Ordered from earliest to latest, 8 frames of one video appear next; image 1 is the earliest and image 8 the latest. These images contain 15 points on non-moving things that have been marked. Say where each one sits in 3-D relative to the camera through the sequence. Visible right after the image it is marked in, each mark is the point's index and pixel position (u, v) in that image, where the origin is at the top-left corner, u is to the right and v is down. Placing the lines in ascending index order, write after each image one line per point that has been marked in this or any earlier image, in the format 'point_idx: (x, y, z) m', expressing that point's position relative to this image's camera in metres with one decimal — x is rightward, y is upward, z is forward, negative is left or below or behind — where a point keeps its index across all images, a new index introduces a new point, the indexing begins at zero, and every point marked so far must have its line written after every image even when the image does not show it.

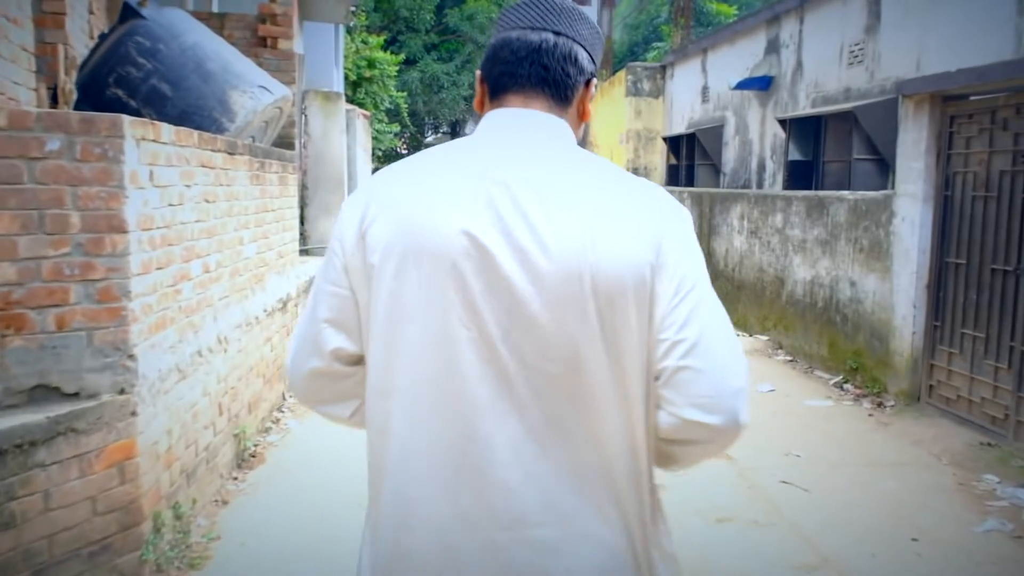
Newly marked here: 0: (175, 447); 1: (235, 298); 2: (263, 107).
0: (-1.1, -0.5, +2.9) m
1: (-1.2, 0.0, +3.8) m
2: (-1.3, +0.9, +4.3) m
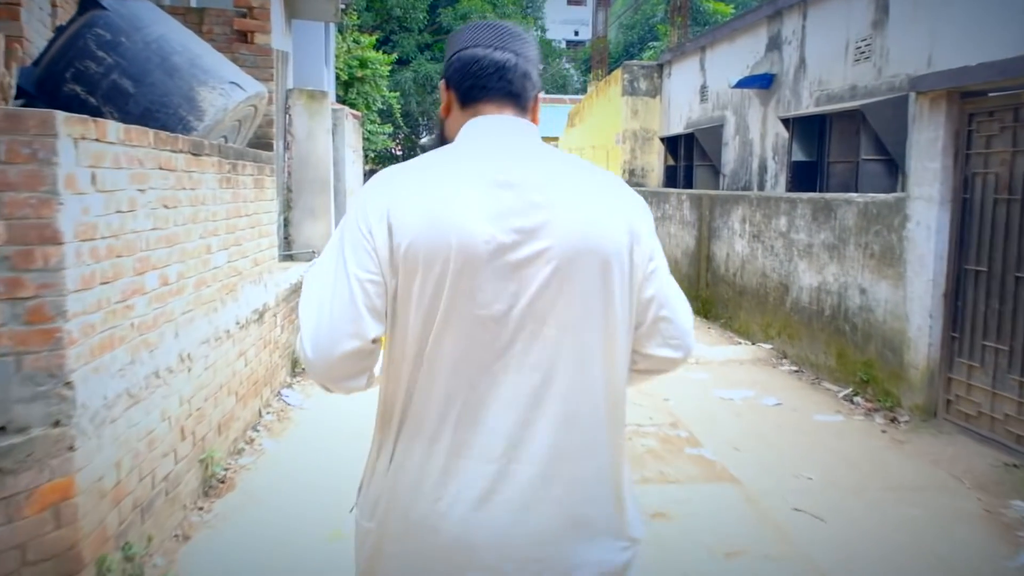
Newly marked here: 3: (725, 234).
0: (-1.2, -0.6, +2.6) m
1: (-1.3, -0.1, +3.5) m
2: (-1.3, +0.9, +4.0) m
3: (+1.8, +0.5, +7.2) m
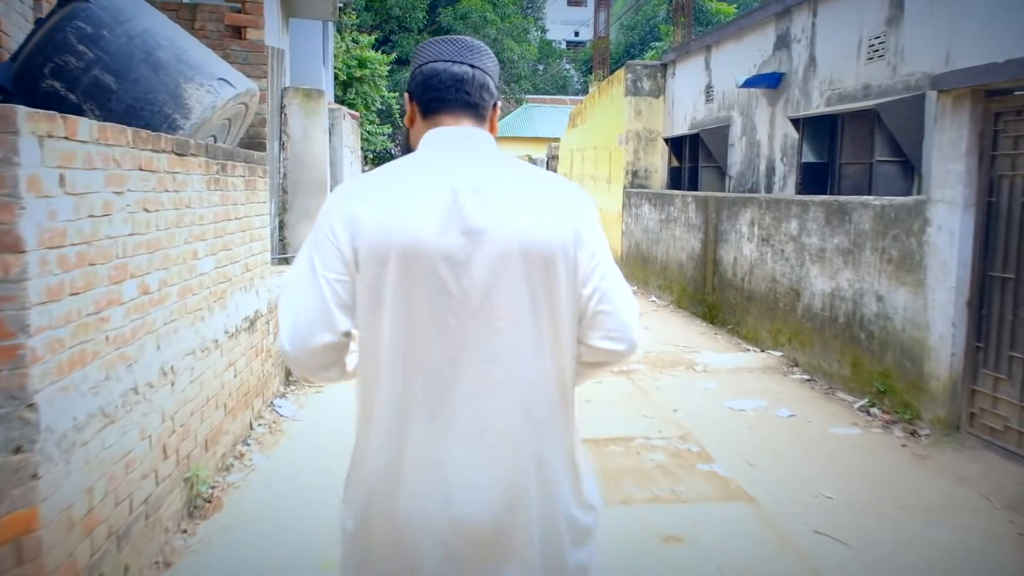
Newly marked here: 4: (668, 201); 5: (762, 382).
0: (-1.2, -0.6, +2.4) m
1: (-1.2, -0.1, +3.3) m
2: (-1.3, +0.8, +3.8) m
3: (+1.8, +0.4, +7.0) m
4: (+1.6, +0.9, +8.9) m
5: (+1.6, -0.6, +5.5) m
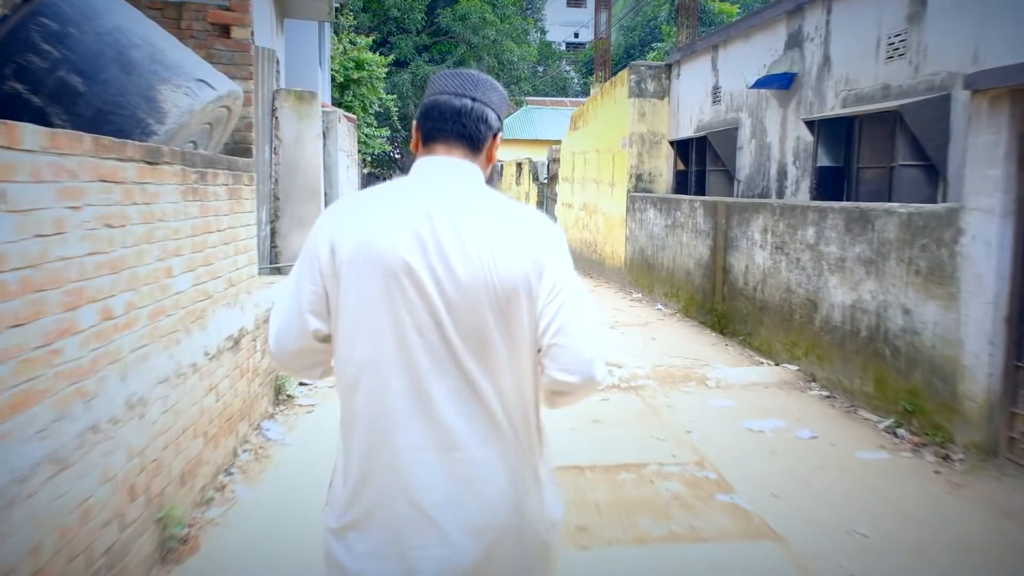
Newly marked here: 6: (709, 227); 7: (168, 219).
0: (-1.1, -0.7, +2.1) m
1: (-1.2, -0.2, +3.0) m
2: (-1.3, +0.8, +3.5) m
3: (+1.8, +0.3, +6.7) m
4: (+1.6, +0.8, +8.6) m
5: (+1.6, -0.7, +5.2) m
6: (+1.7, +0.5, +7.6) m
7: (-1.2, +0.2, +3.1) m
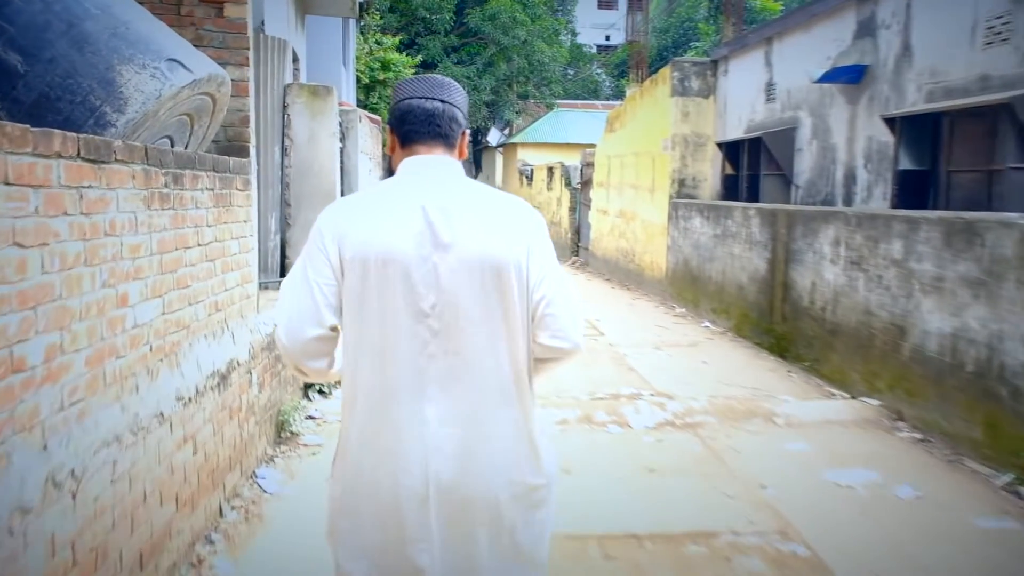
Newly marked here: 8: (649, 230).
0: (-1.0, -0.8, +1.4) m
1: (-1.1, -0.3, +2.3) m
2: (-1.1, +0.7, +2.9) m
3: (+2.1, +0.2, +6.0) m
4: (+1.9, +0.7, +7.8) m
5: (+1.8, -0.8, +4.4) m
6: (+2.0, +0.4, +6.8) m
7: (-1.1, +0.2, +2.4) m
8: (+1.7, +0.7, +10.6) m
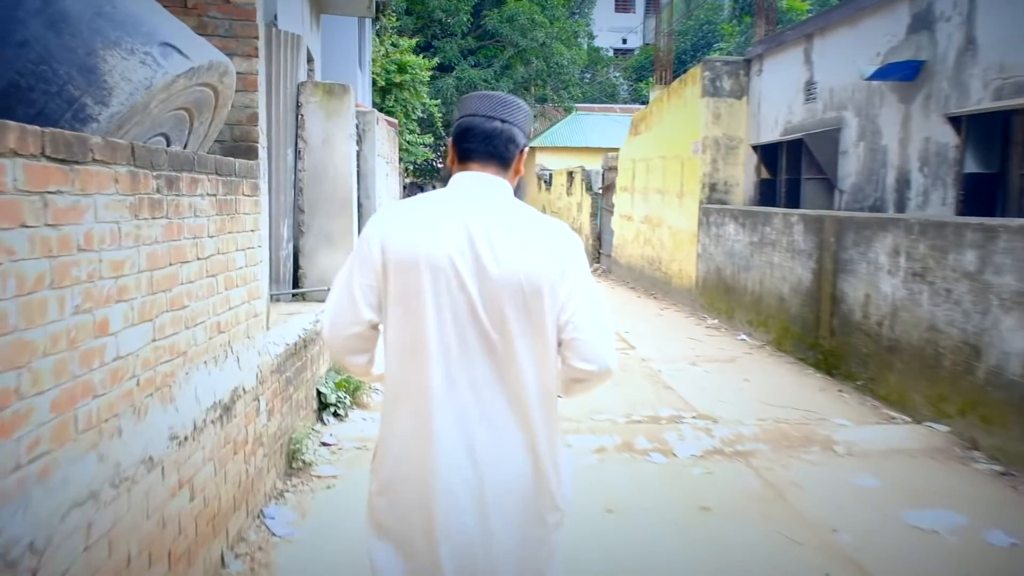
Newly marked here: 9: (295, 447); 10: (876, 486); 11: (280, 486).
0: (-0.9, -0.8, +1.0) m
1: (-1.0, -0.3, +1.9) m
2: (-1.0, +0.6, +2.5) m
3: (+2.3, +0.1, +5.5) m
4: (+2.2, +0.6, +7.4) m
5: (+2.0, -0.9, +4.0) m
6: (+2.2, +0.3, +6.4) m
7: (-1.0, +0.1, +2.0) m
8: (+2.0, +0.6, +10.2) m
9: (-1.0, -0.7, +3.9) m
10: (+1.7, -0.9, +3.9) m
11: (-1.0, -0.9, +3.7) m
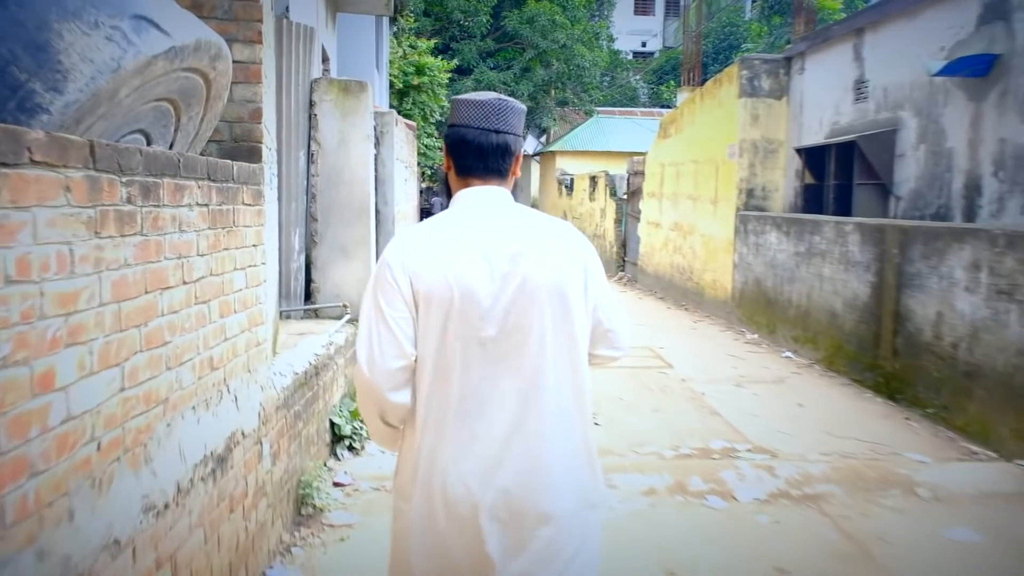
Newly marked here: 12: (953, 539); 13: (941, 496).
0: (-0.8, -0.9, +0.5) m
1: (-0.8, -0.4, +1.4) m
2: (-0.8, +0.5, +2.0) m
3: (+2.5, 0.0, +5.0) m
4: (+2.4, +0.5, +6.8) m
5: (+2.1, -1.0, +3.5) m
6: (+2.4, +0.2, +5.8) m
7: (-0.8, 0.0, +1.5) m
8: (+2.2, +0.5, +9.6) m
9: (-0.8, -0.8, +3.4) m
10: (+1.8, -1.0, +3.3) m
11: (-0.8, -0.9, +3.2) m
12: (+1.7, -1.0, +3.4) m
13: (+1.9, -0.9, +3.8) m
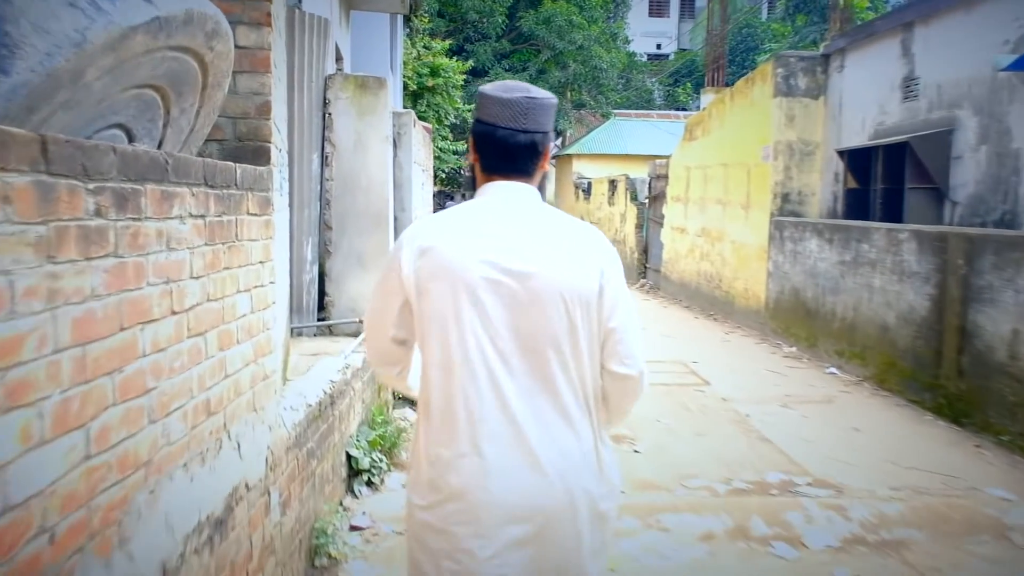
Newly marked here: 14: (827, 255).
0: (-0.7, -1.0, +0.1) m
1: (-0.7, -0.5, +1.0) m
2: (-0.7, +0.5, +1.6) m
3: (+2.6, -0.1, +4.5) m
4: (+2.6, +0.4, +6.4) m
5: (+2.3, -1.0, +3.0) m
6: (+2.6, +0.1, +5.4) m
7: (-0.7, 0.0, +1.1) m
8: (+2.5, +0.4, +9.2) m
9: (-0.7, -0.9, +3.0) m
10: (+2.0, -1.1, +2.9) m
11: (-0.7, -1.0, +2.8) m
12: (+1.9, -1.1, +2.9) m
13: (+2.1, -1.0, +3.4) m
14: (+2.6, +0.3, +7.0) m
